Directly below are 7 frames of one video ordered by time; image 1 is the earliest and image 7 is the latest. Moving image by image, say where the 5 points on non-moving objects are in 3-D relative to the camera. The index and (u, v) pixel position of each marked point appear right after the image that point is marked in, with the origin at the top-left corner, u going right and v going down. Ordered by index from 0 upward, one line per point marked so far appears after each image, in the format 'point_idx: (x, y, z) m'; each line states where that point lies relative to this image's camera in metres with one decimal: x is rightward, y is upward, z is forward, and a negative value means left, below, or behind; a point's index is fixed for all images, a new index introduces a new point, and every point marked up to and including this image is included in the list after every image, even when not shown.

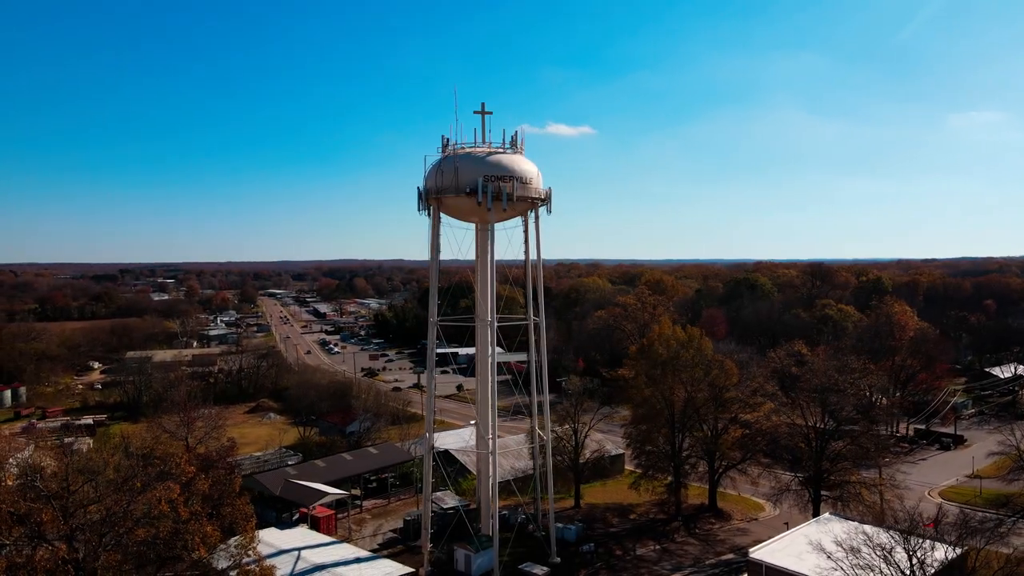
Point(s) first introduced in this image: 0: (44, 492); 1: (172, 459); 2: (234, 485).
0: (-10.2, -4.3, +13.7) m
1: (-9.1, -4.4, +16.4) m
2: (-7.4, -5.2, +16.5) m
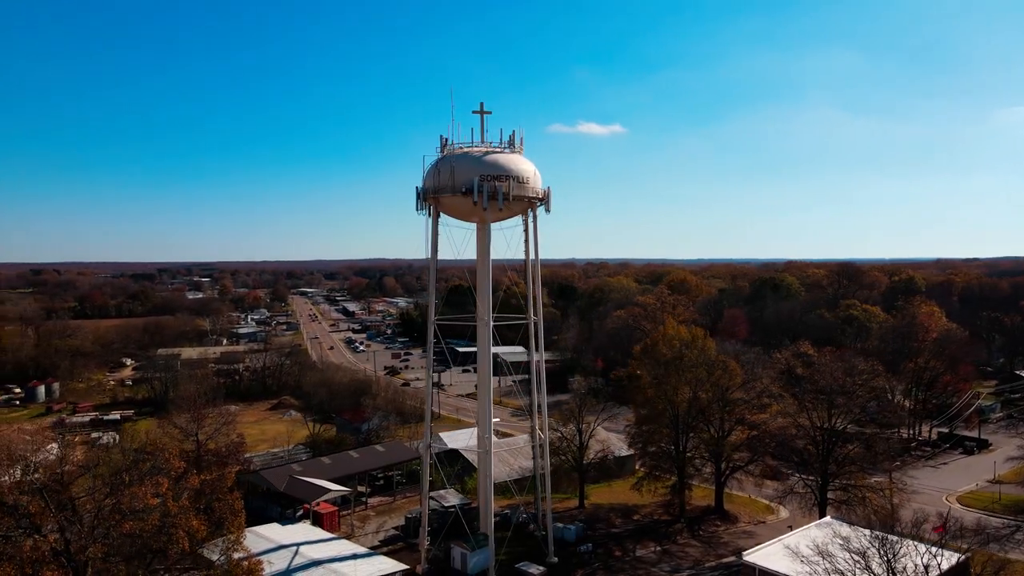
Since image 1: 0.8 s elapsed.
0: (-10.6, -4.3, +14.1) m
1: (-9.4, -4.4, +16.7) m
2: (-7.7, -5.2, +16.8) m
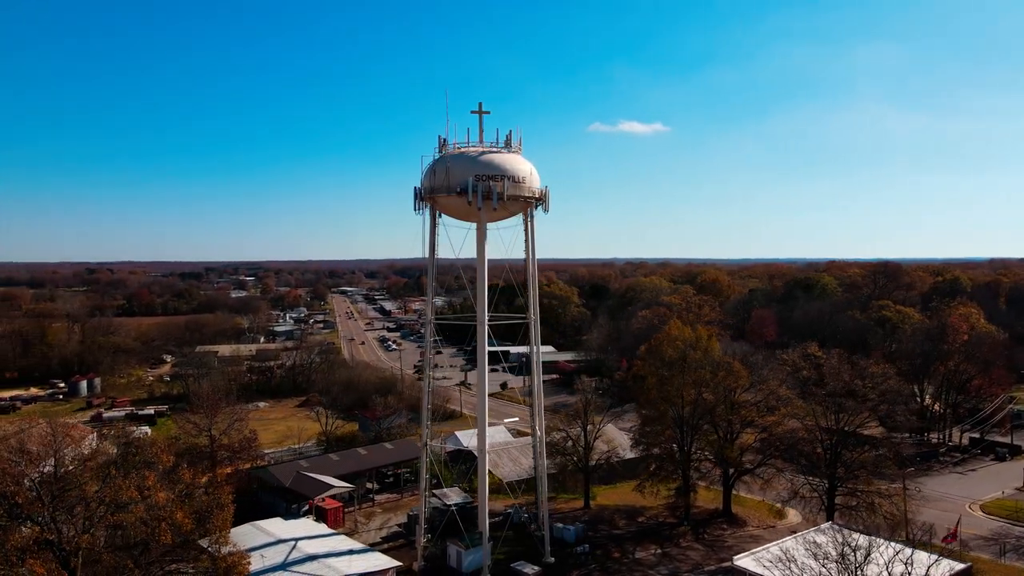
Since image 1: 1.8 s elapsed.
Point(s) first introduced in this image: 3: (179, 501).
0: (-11.1, -4.3, +14.6) m
1: (-9.8, -4.3, +17.1) m
2: (-8.1, -5.1, +17.2) m
3: (-8.2, -5.2, +15.6) m
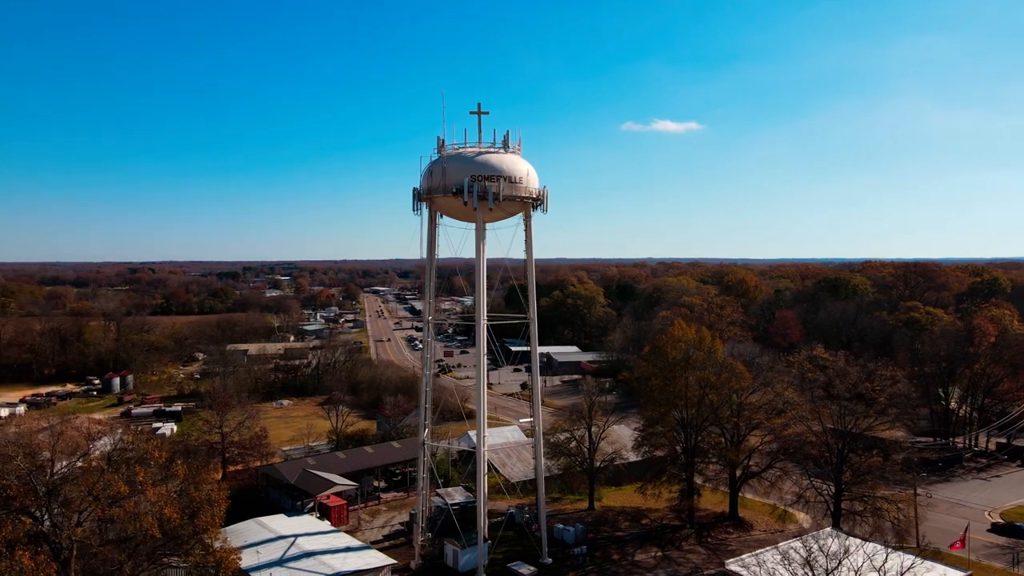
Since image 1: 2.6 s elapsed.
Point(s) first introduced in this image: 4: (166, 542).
0: (-11.5, -4.3, +15.0) m
1: (-10.1, -4.3, +17.5) m
2: (-8.4, -5.1, +17.5) m
3: (-8.5, -5.2, +16.0) m
4: (-8.4, -6.2, +15.5) m
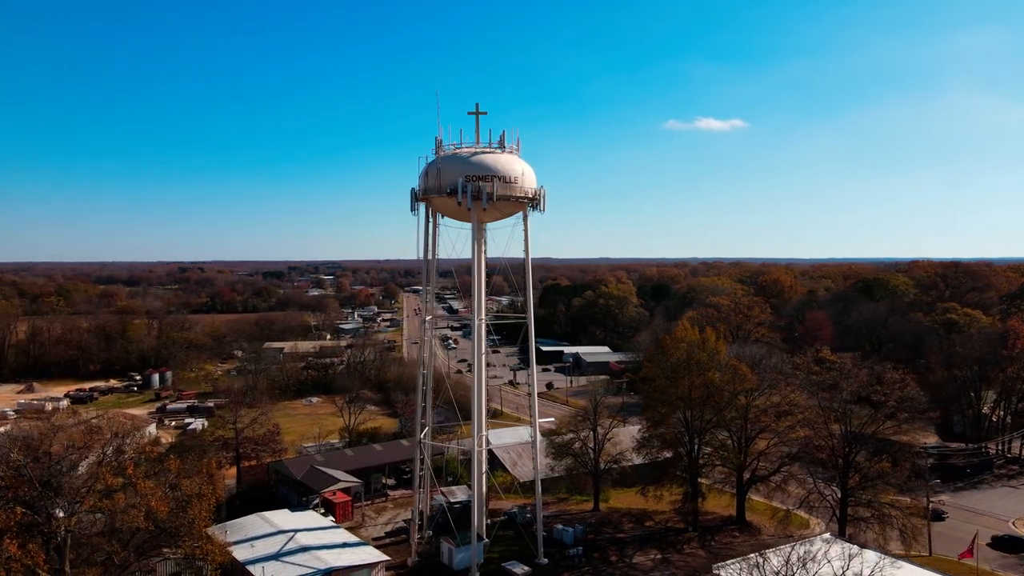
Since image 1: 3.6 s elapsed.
0: (-12.0, -4.2, +15.6) m
1: (-10.4, -4.3, +18.0) m
2: (-8.8, -5.1, +17.9) m
3: (-9.0, -5.2, +16.4) m
4: (-8.9, -6.2, +15.9) m
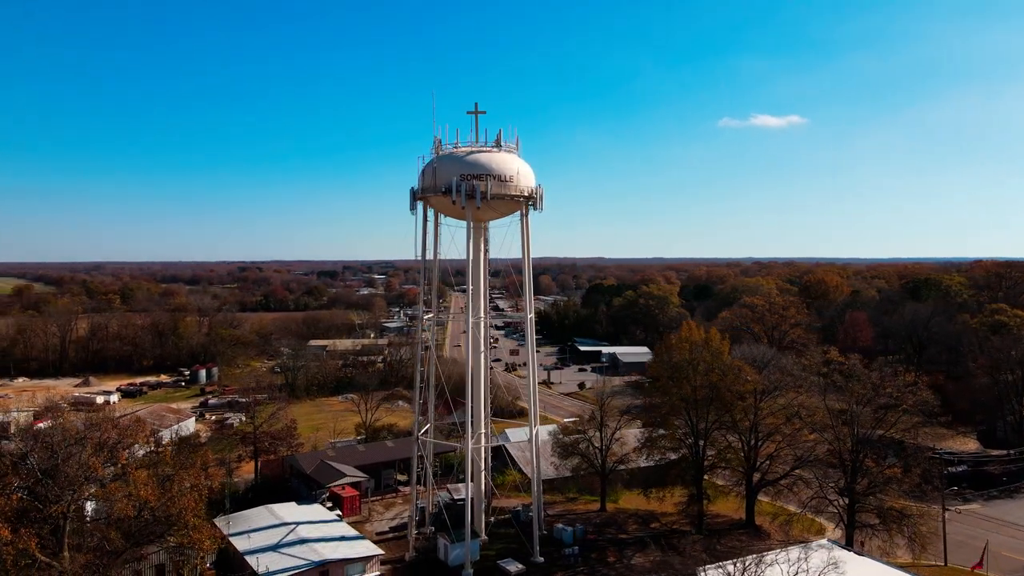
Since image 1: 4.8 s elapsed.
0: (-12.5, -4.1, +16.4) m
1: (-10.8, -4.2, +18.7) m
2: (-9.2, -5.0, +18.5) m
3: (-9.5, -5.1, +17.0) m
4: (-9.4, -6.1, +16.5) m
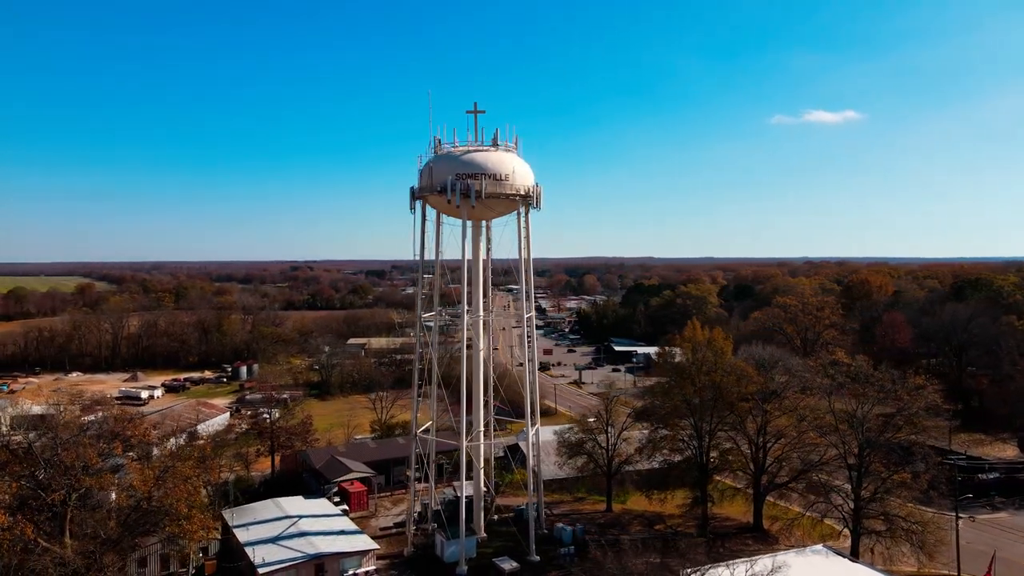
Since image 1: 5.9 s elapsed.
0: (-13.0, -4.1, +17.2) m
1: (-11.2, -4.2, +19.4) m
2: (-9.5, -5.0, +19.1) m
3: (-9.9, -5.1, +17.6) m
4: (-9.9, -6.0, +17.2) m
